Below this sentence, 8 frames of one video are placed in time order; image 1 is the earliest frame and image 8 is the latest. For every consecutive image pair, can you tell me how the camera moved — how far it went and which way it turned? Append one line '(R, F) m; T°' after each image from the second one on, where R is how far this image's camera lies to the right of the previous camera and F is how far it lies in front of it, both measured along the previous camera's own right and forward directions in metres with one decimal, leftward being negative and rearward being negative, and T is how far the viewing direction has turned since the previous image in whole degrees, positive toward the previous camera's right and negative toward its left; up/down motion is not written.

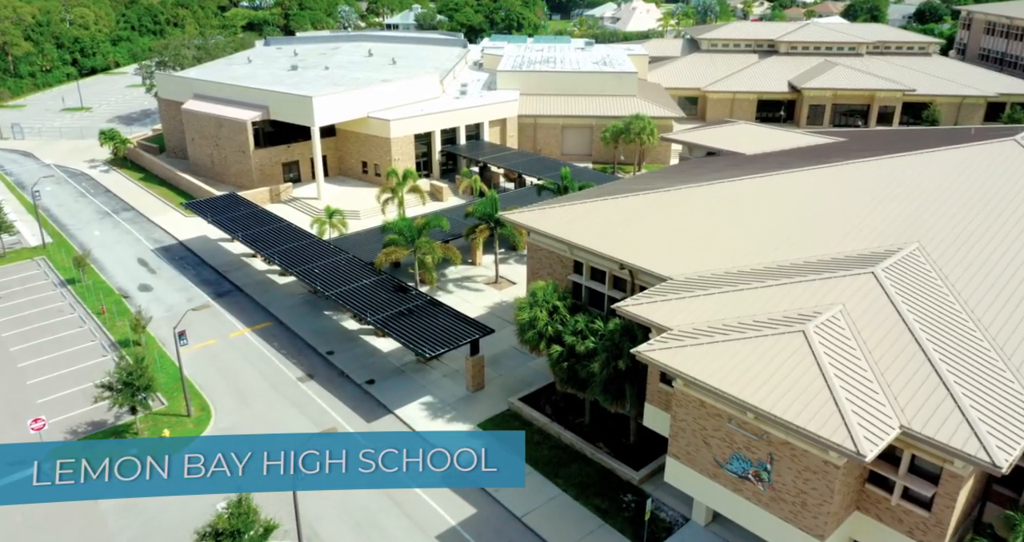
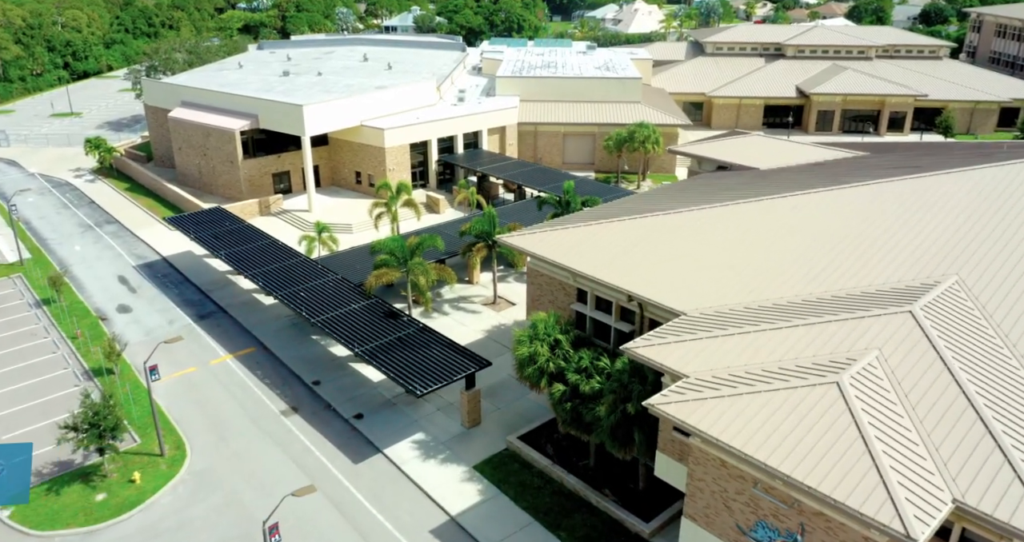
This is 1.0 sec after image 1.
(+0.1, +2.2) m; 0°
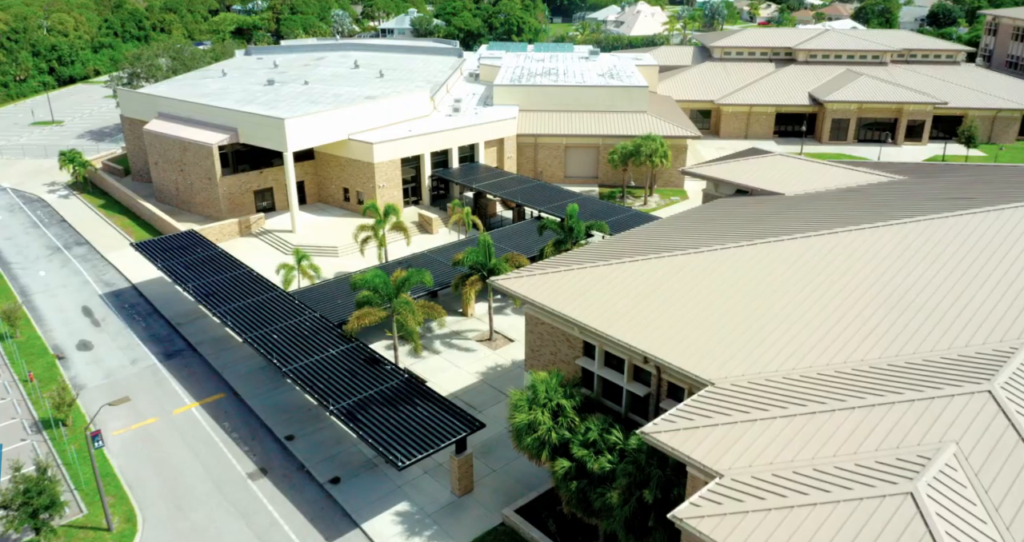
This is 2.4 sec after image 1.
(+0.1, +3.5) m; 0°
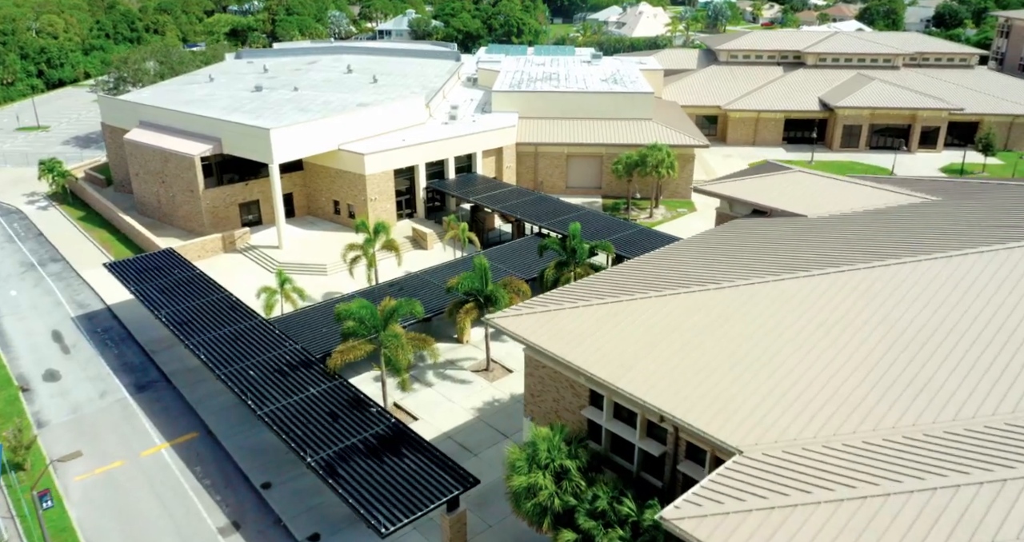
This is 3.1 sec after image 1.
(+0.1, +2.5) m; 0°
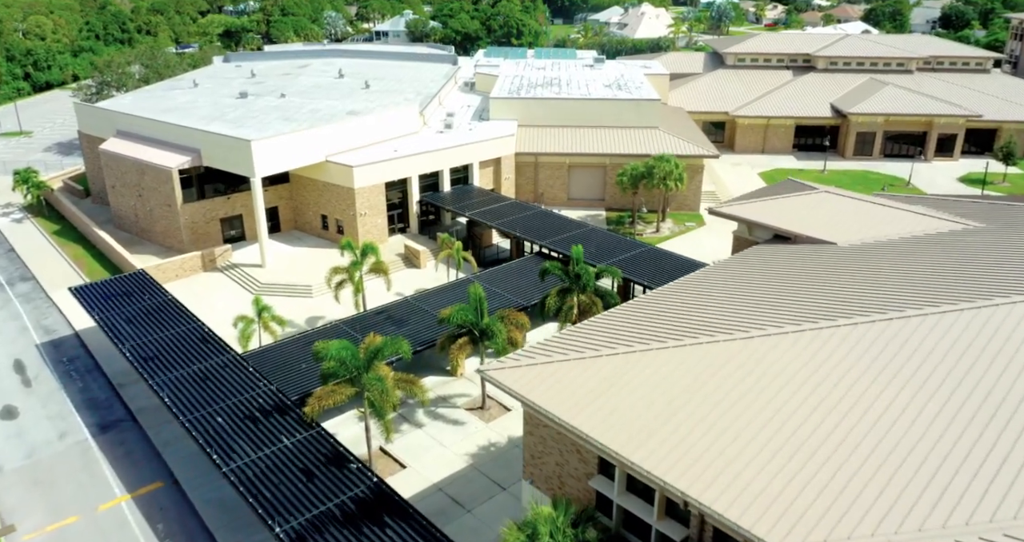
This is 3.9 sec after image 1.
(+0.1, +2.8) m; 0°
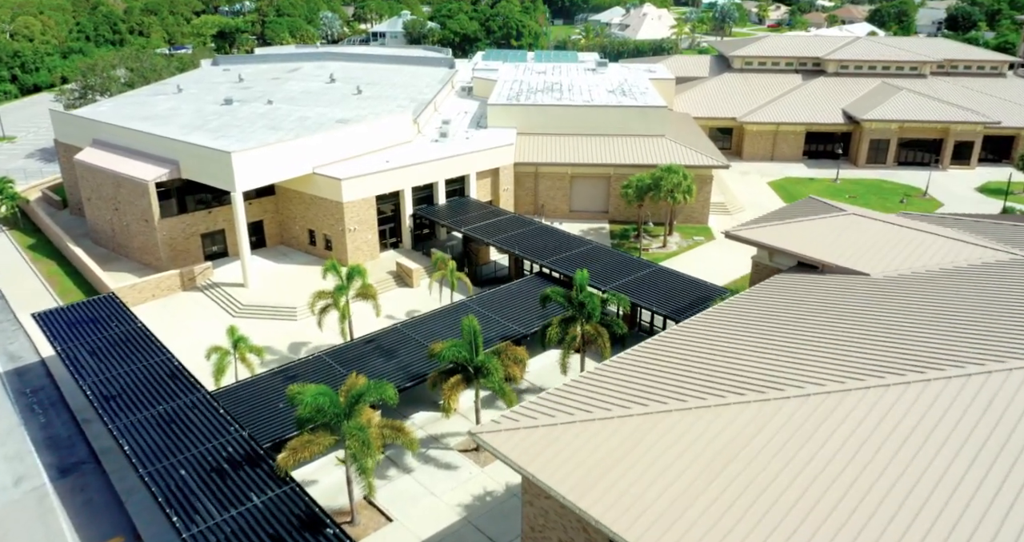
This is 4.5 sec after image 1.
(+0.1, +2.5) m; 0°
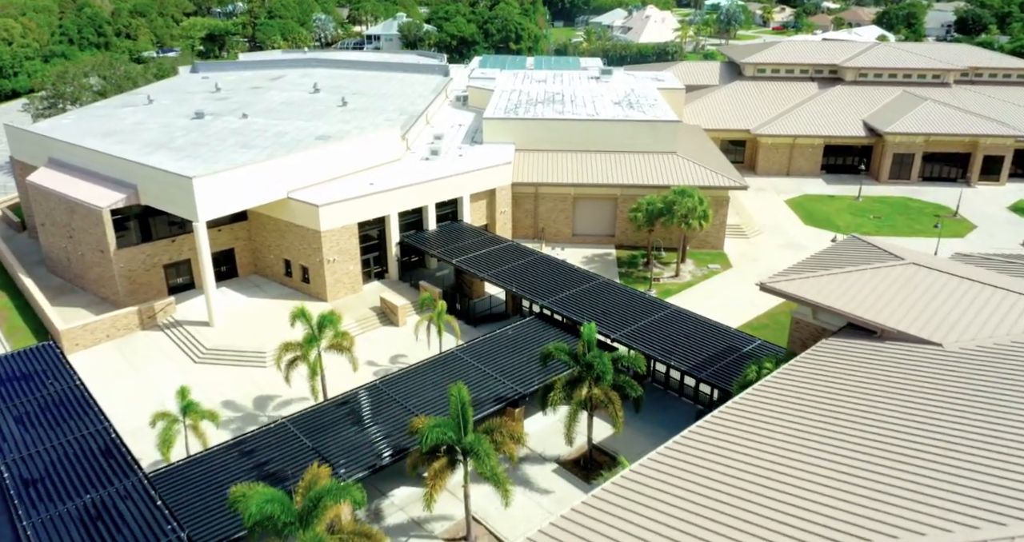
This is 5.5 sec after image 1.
(+0.1, +4.1) m; 0°
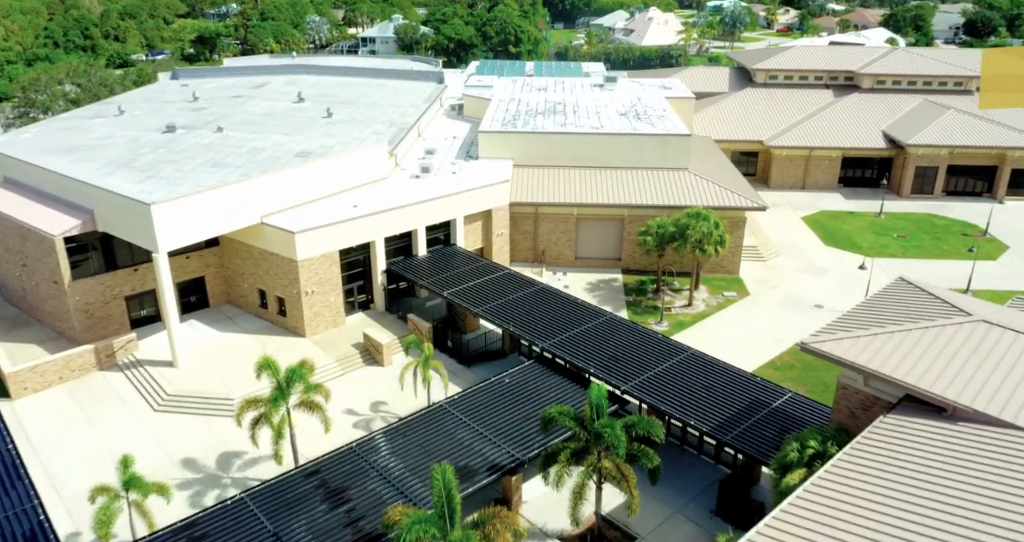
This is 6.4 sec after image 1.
(+0.1, +3.5) m; 0°
